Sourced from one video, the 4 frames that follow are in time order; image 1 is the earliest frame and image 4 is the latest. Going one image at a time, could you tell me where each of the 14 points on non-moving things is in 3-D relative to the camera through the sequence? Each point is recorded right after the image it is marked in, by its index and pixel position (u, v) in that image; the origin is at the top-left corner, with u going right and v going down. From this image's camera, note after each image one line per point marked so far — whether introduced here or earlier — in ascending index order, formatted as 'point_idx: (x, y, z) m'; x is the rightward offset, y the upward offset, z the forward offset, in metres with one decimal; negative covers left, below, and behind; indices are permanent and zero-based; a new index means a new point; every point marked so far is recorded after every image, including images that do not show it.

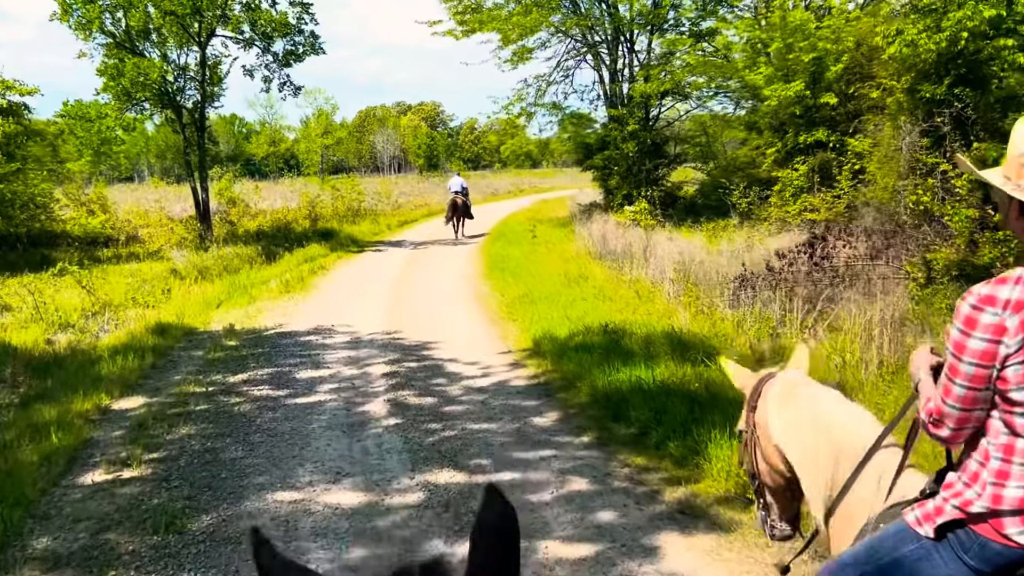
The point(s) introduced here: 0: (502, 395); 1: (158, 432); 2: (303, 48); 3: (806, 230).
0: (-0.1, -0.8, +6.8) m
1: (-2.3, -0.9, +5.9) m
2: (-4.4, +5.0, +19.2) m
3: (+4.4, +0.8, +13.5) m
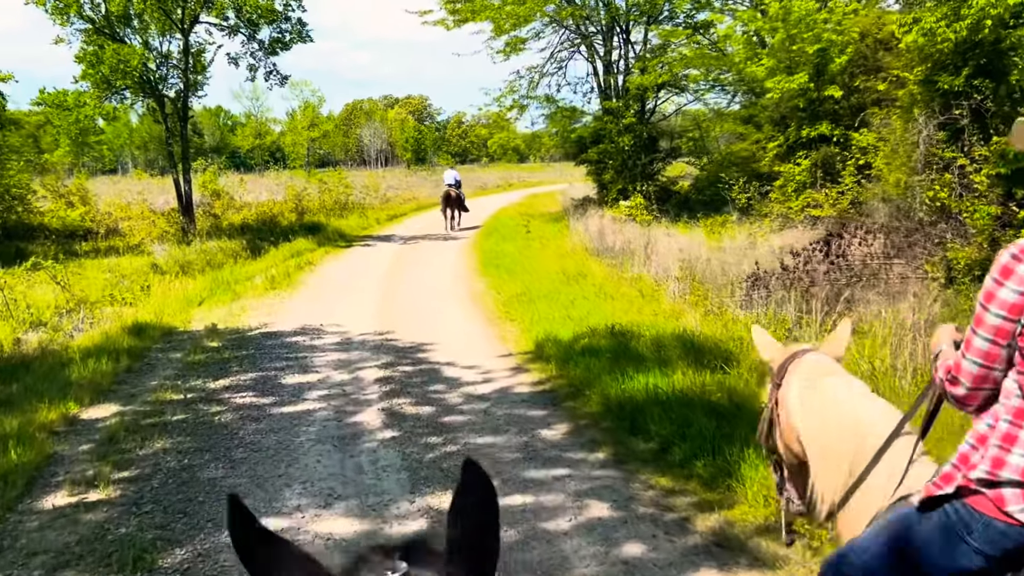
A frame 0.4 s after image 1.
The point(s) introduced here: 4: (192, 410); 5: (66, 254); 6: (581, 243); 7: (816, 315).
0: (0.0, -0.8, +6.3) m
1: (-2.2, -0.9, +5.4) m
2: (-4.5, +5.1, +18.6) m
3: (+4.3, +0.9, +13.1) m
4: (-2.2, -0.8, +6.2) m
5: (-8.0, +0.6, +16.5) m
6: (+1.2, +0.8, +16.0) m
7: (+2.6, -0.2, +7.7) m
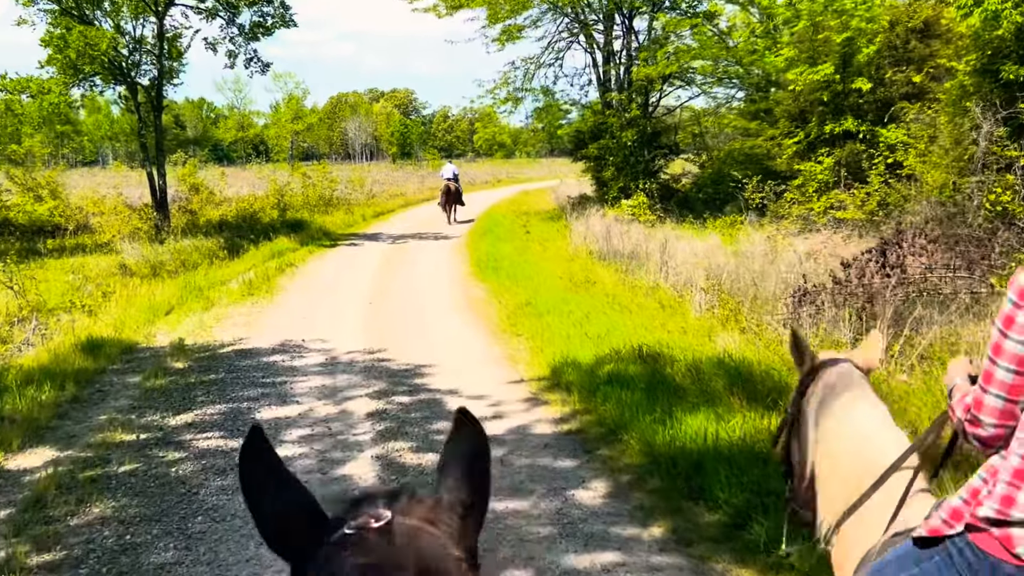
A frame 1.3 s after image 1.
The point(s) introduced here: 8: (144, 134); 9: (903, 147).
0: (+0.1, -0.9, +5.2) m
1: (-2.1, -1.0, +4.3) m
2: (-4.6, +5.1, +17.4) m
3: (+4.3, +0.7, +12.1) m
4: (-2.0, -0.9, +5.1) m
5: (-8.1, +0.6, +15.3) m
6: (+1.2, +0.7, +14.9) m
7: (+2.7, -0.4, +6.7) m
8: (-7.5, +3.1, +18.8) m
9: (+5.3, +1.9, +12.5) m
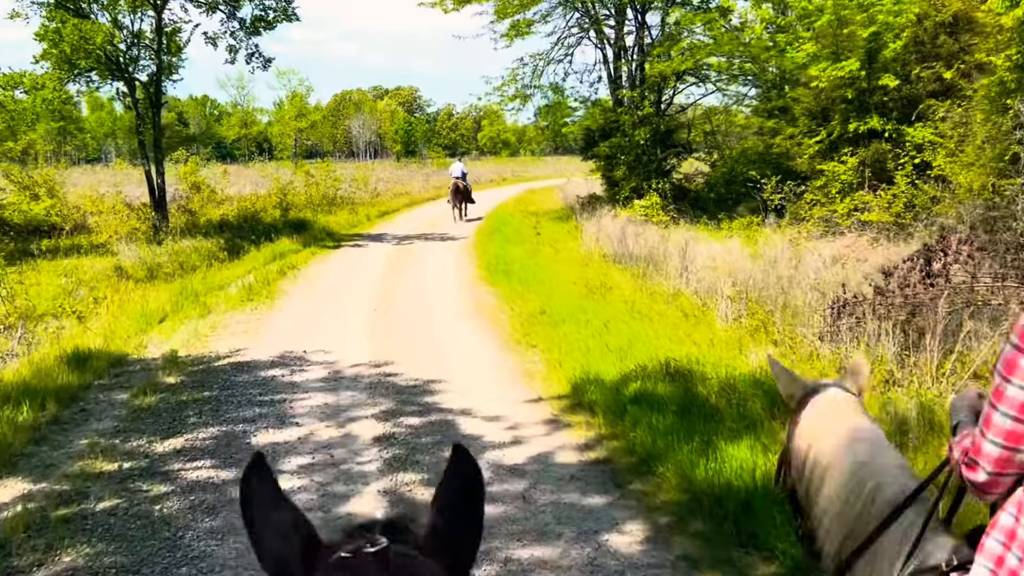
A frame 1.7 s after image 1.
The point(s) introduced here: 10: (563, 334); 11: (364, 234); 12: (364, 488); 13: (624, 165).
0: (+0.2, -1.0, +4.7) m
1: (-2.0, -1.1, +3.8) m
2: (-4.4, +5.0, +16.9) m
3: (+4.4, +0.7, +11.5) m
4: (-1.9, -1.0, +4.6) m
5: (-7.9, +0.5, +14.8) m
6: (+1.3, +0.6, +14.4) m
7: (+2.8, -0.4, +6.2) m
8: (-7.3, +3.1, +18.3) m
9: (+5.5, +1.8, +11.9) m
10: (+0.4, -0.4, +8.2) m
11: (-3.2, +1.2, +19.9) m
12: (-0.8, -1.0, +4.7) m
13: (+2.4, +2.6, +19.3) m
